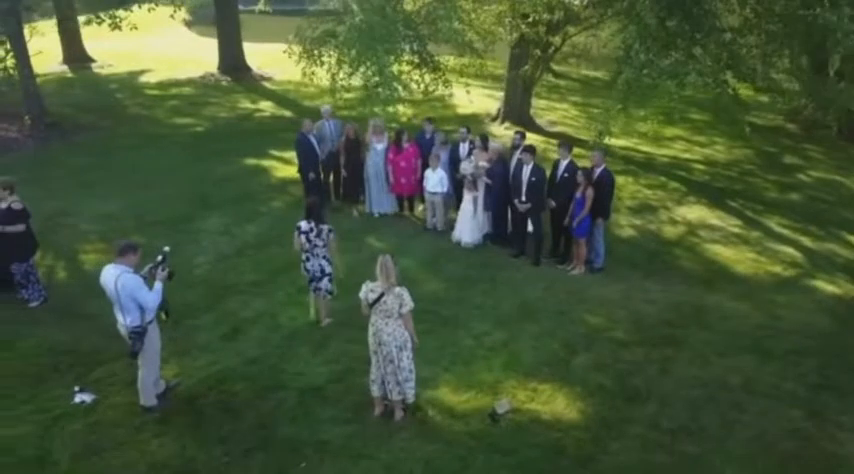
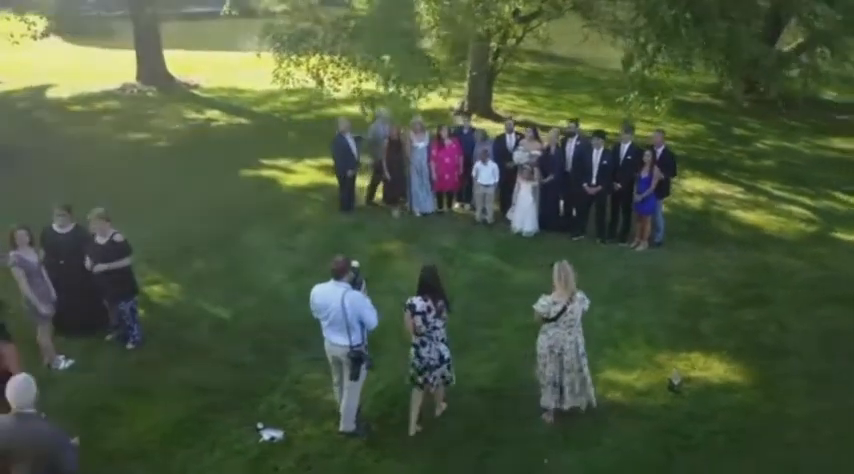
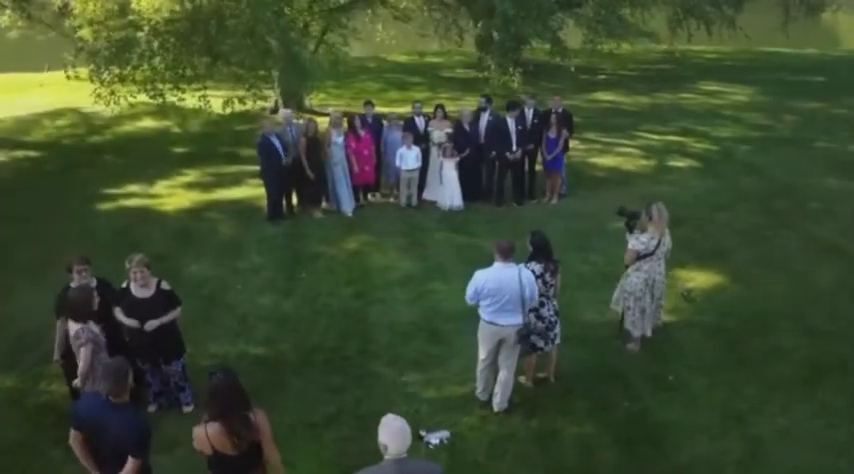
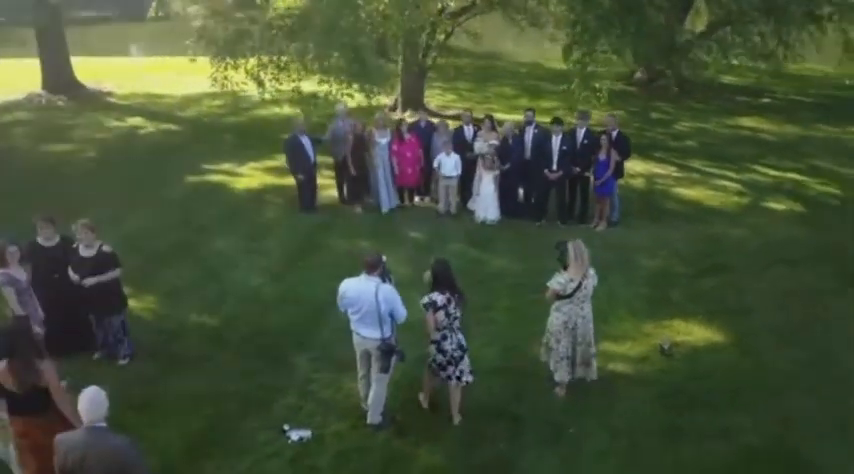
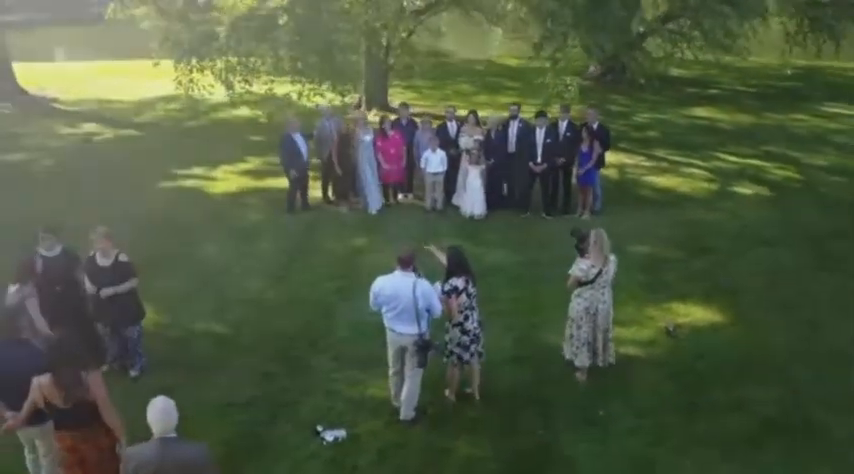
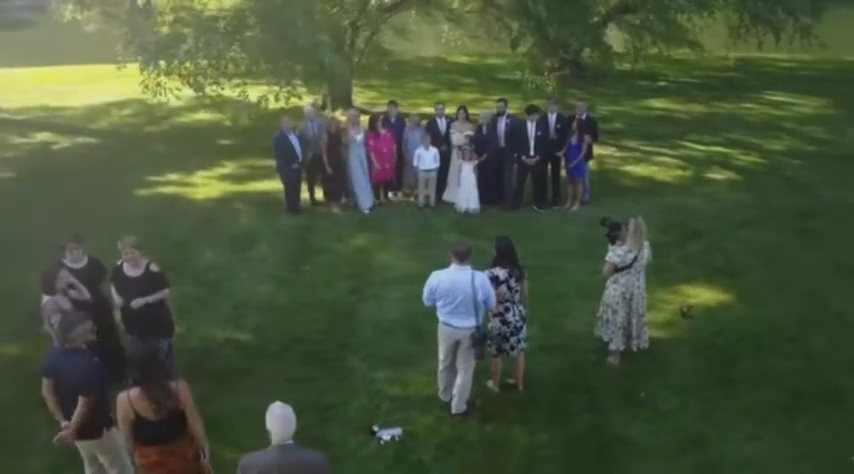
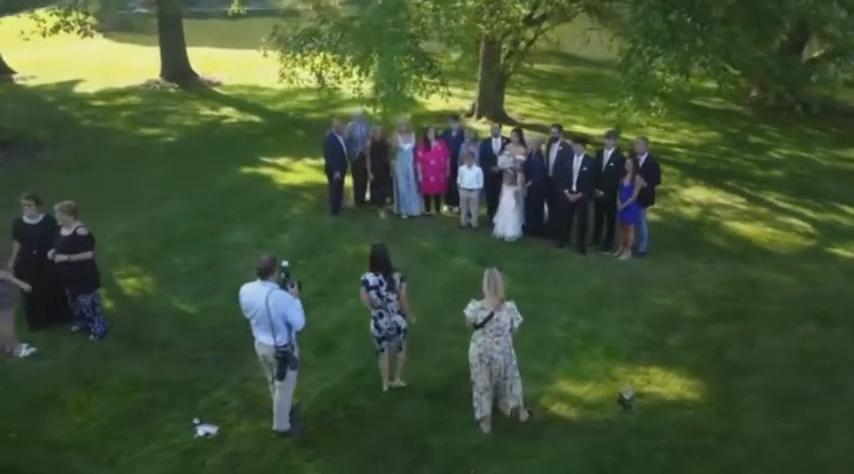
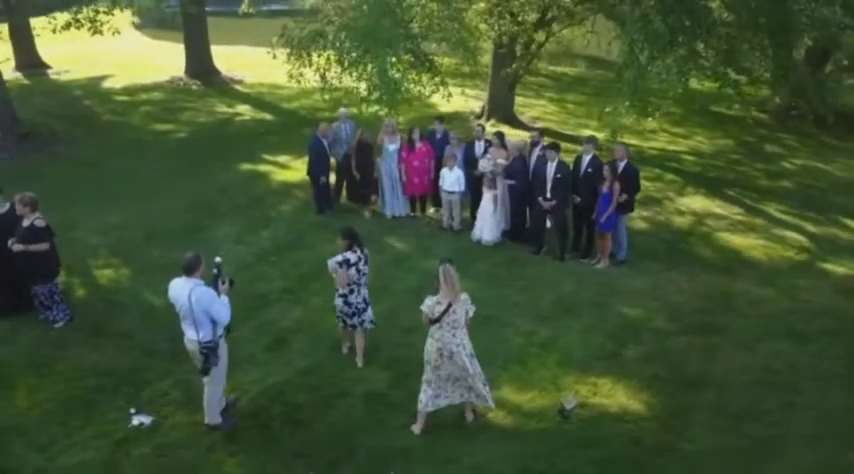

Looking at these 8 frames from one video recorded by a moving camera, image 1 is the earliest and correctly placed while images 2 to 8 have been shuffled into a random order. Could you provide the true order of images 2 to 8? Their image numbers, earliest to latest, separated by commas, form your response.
8, 7, 2, 4, 5, 6, 3
